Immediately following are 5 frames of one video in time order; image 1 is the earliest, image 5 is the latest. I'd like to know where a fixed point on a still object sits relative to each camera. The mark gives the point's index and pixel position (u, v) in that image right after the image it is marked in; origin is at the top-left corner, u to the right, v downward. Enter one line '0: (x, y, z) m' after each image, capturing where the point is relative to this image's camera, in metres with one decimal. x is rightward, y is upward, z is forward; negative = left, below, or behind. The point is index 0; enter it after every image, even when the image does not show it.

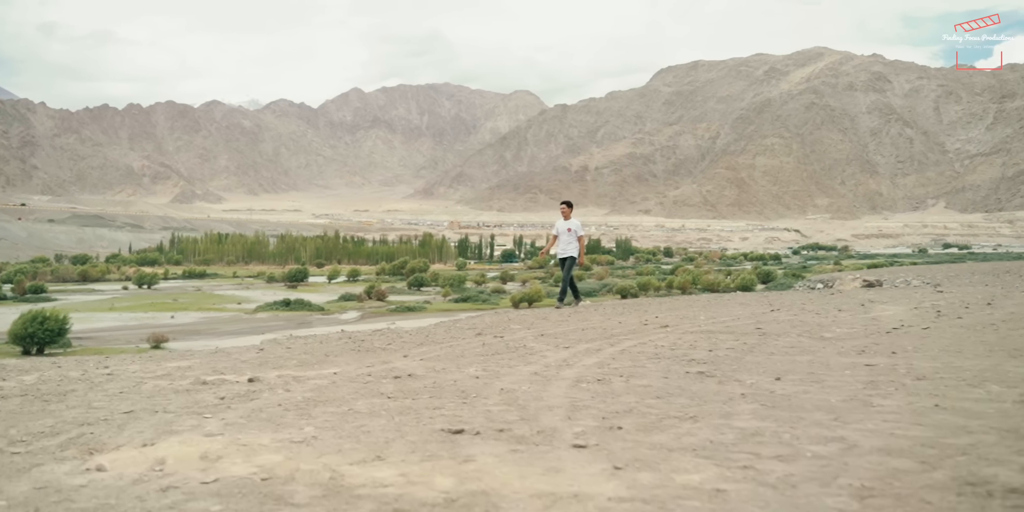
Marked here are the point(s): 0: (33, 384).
0: (-3.3, -0.9, +6.1) m
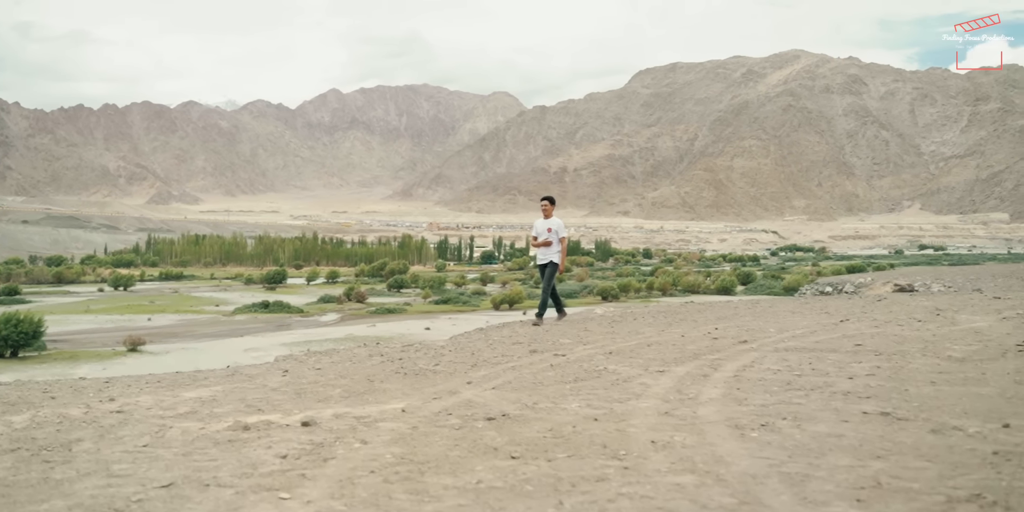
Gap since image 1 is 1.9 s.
0: (-2.6, -0.9, +4.8) m
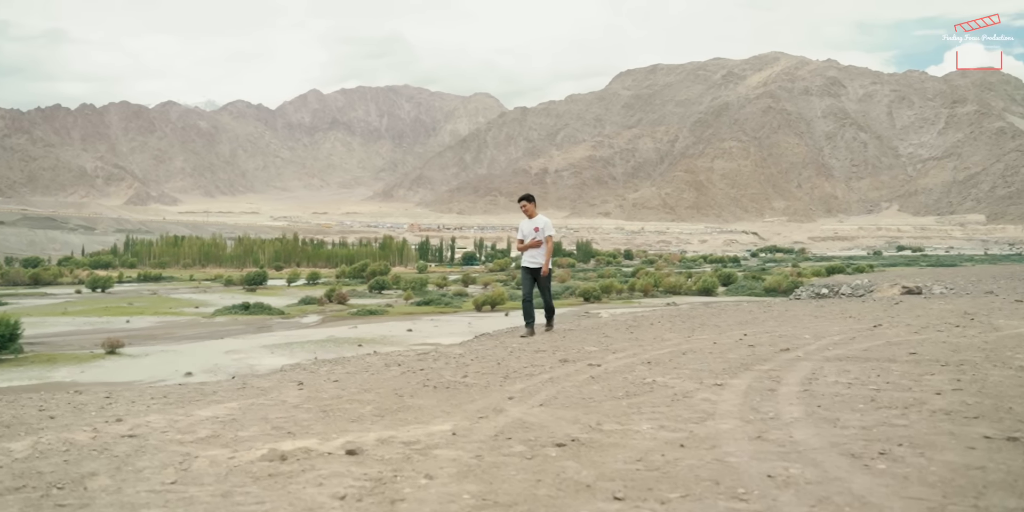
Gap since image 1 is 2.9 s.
0: (-2.3, -0.9, +4.2) m
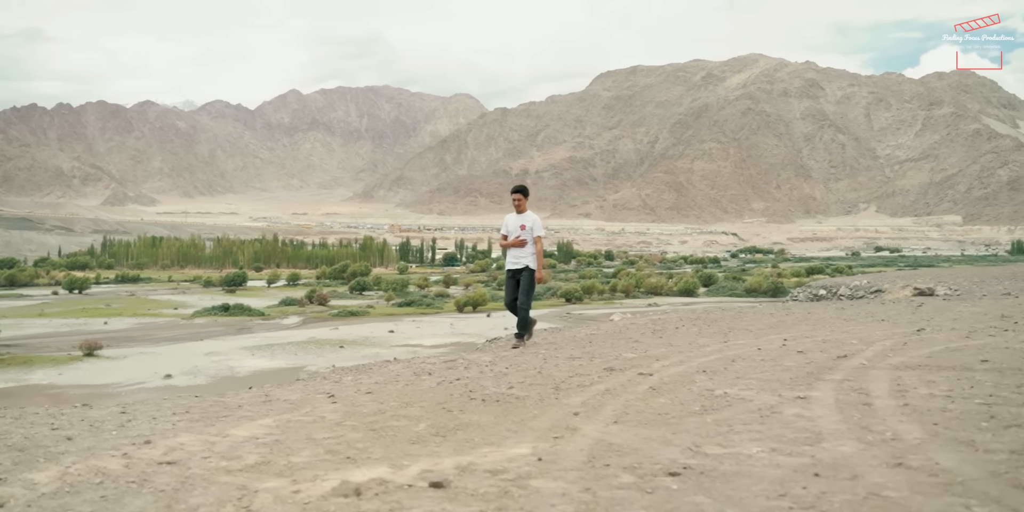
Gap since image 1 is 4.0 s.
0: (-1.8, -0.9, +3.6) m
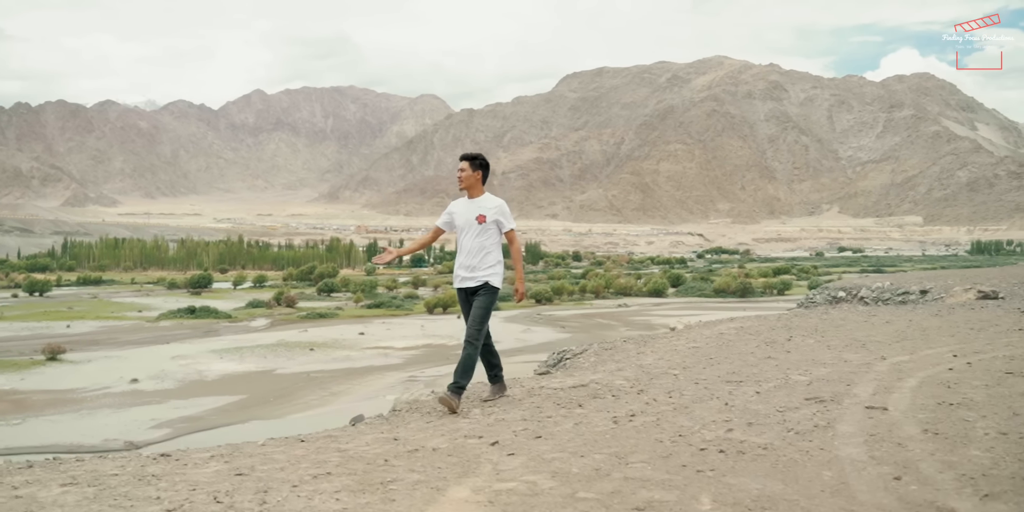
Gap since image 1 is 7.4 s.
0: (-0.4, -1.0, +2.0) m
